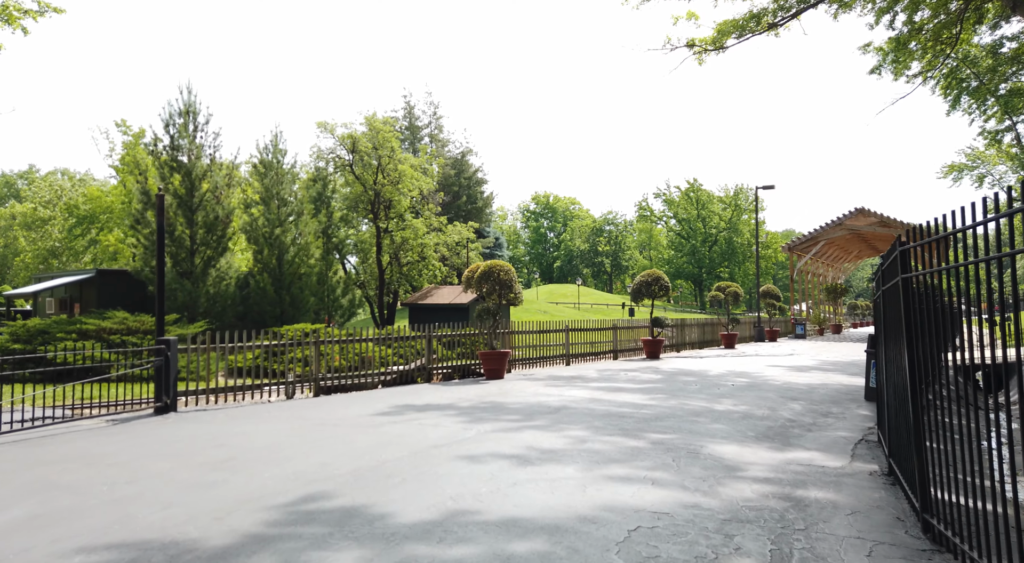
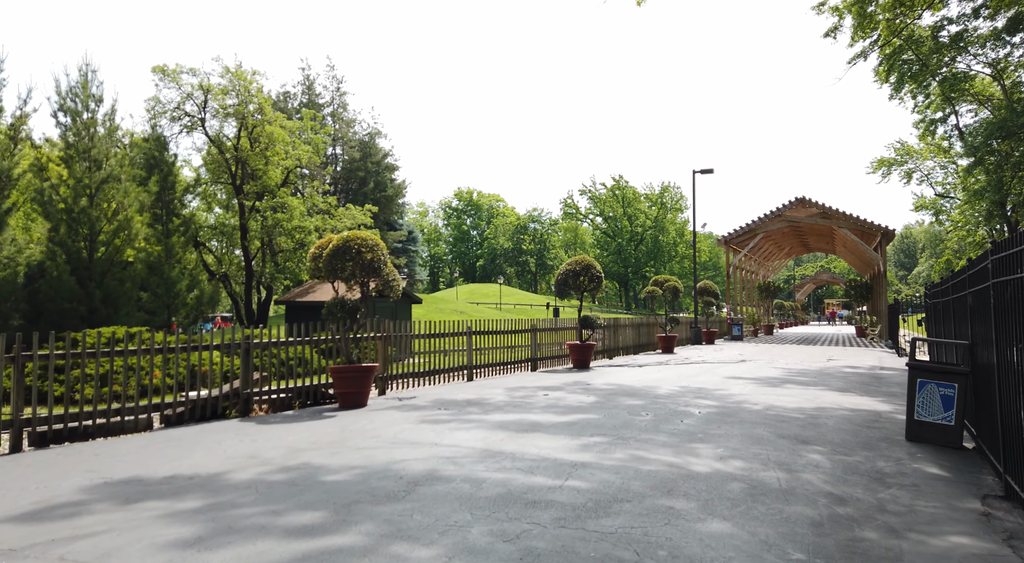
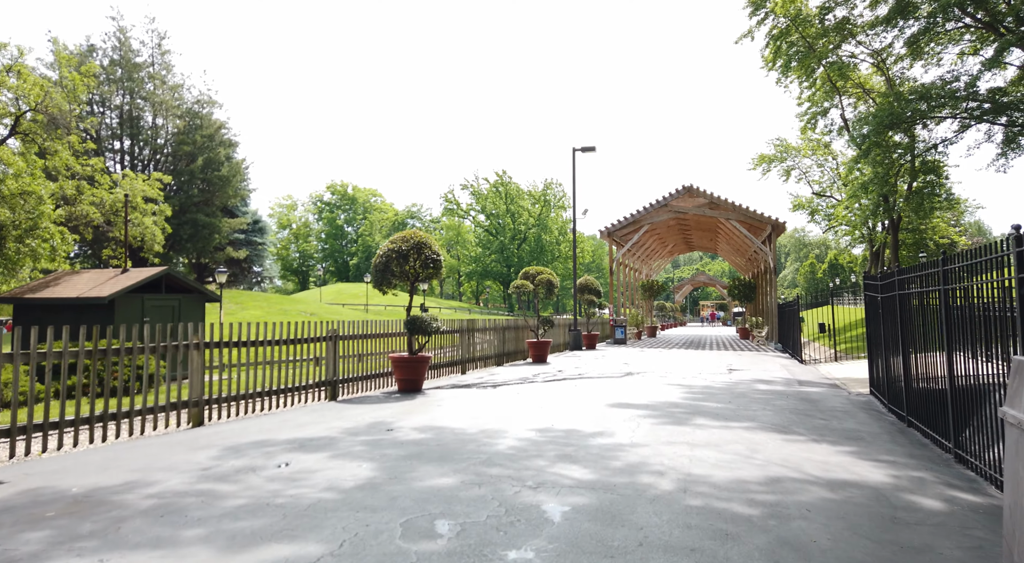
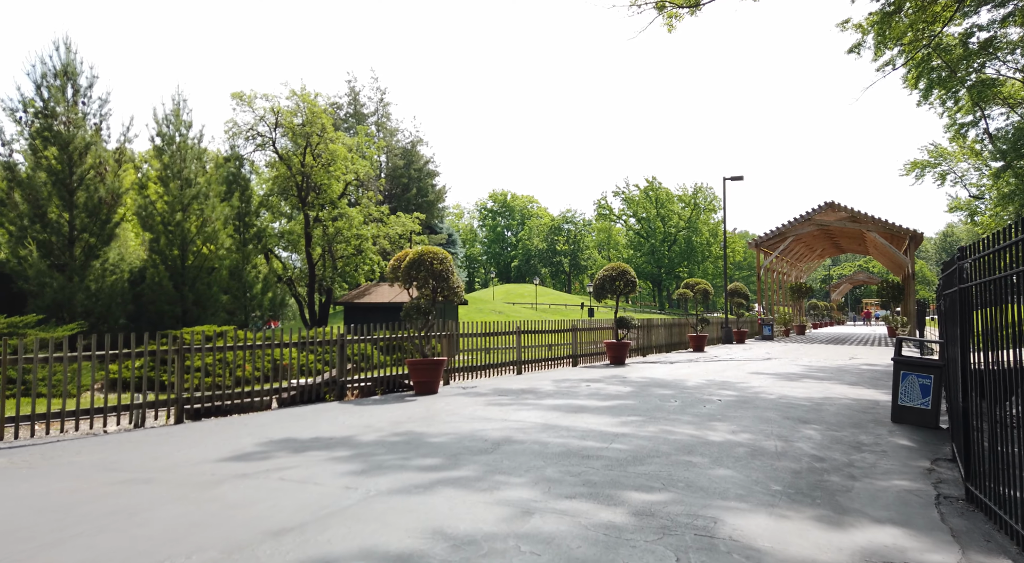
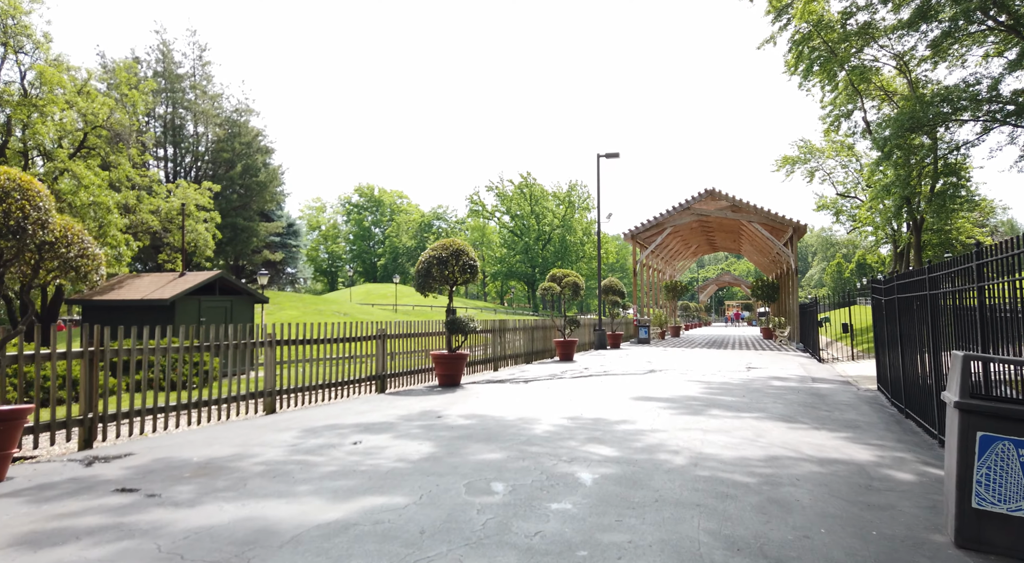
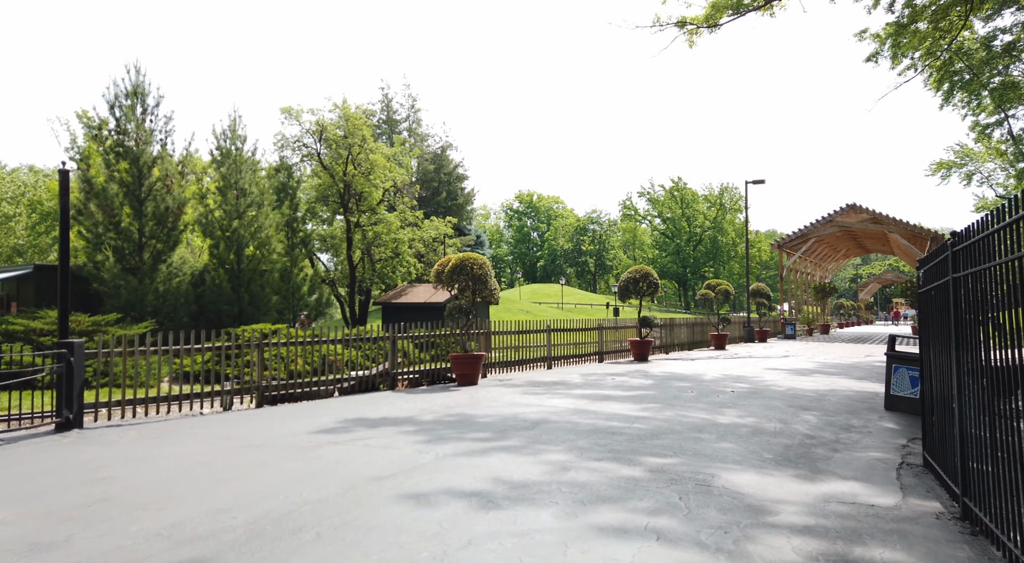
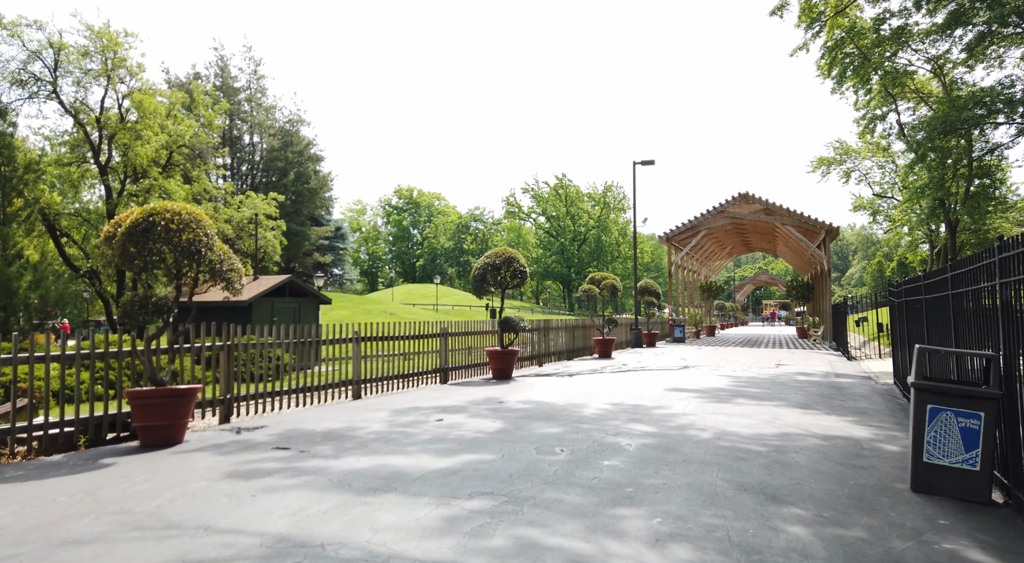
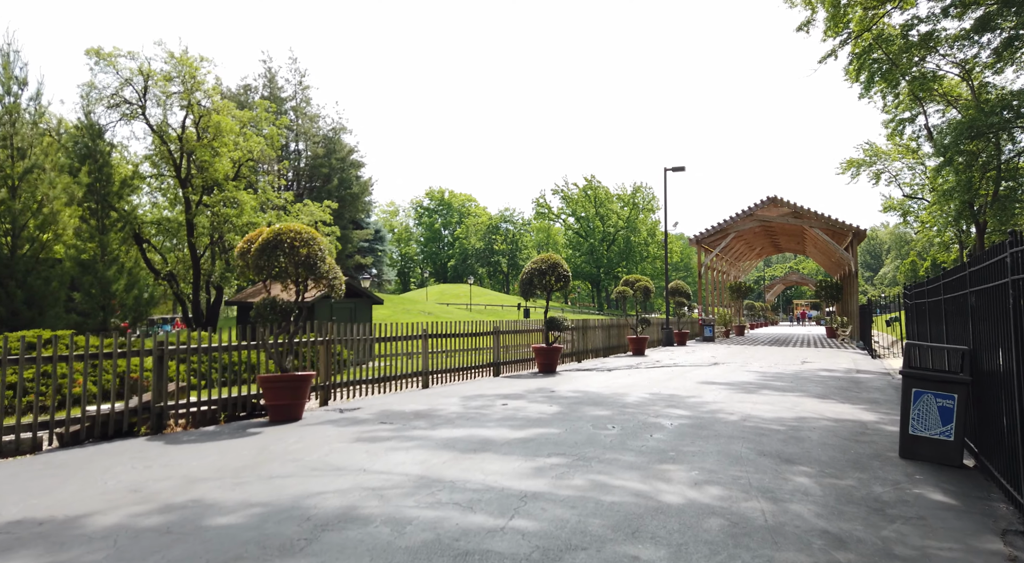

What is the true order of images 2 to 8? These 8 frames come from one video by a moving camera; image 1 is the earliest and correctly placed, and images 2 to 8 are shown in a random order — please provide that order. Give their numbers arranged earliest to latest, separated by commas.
6, 4, 2, 8, 7, 5, 3
